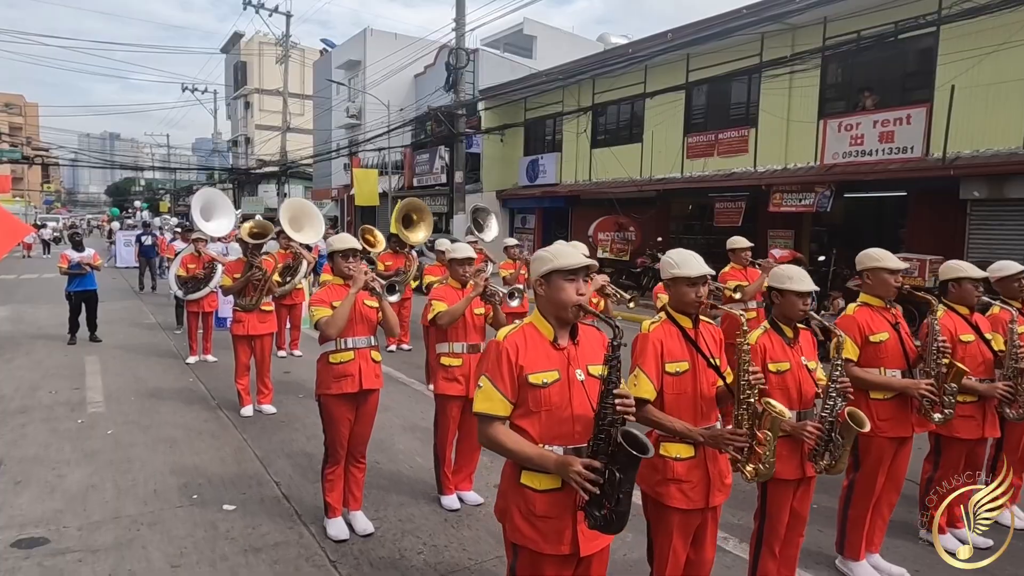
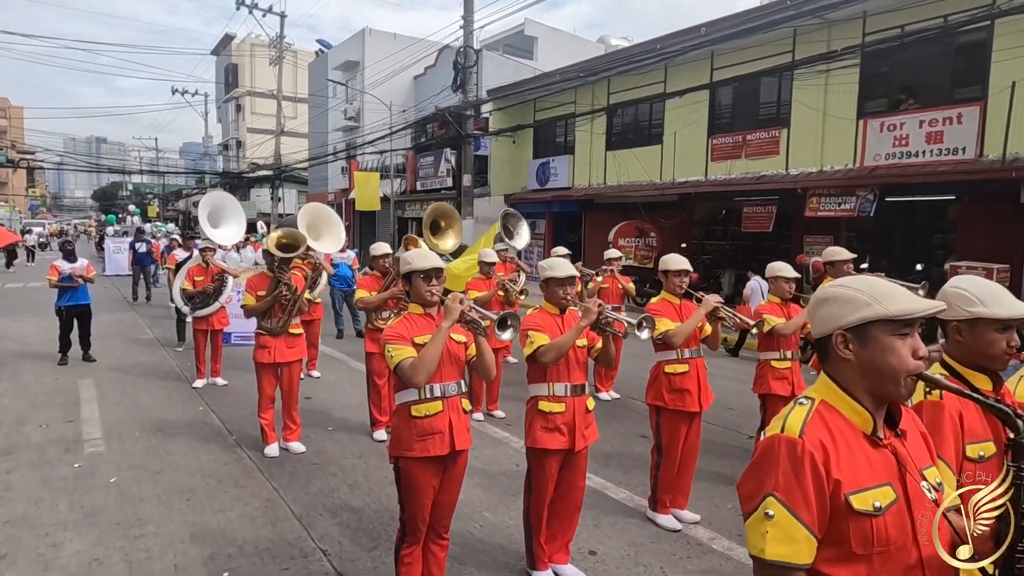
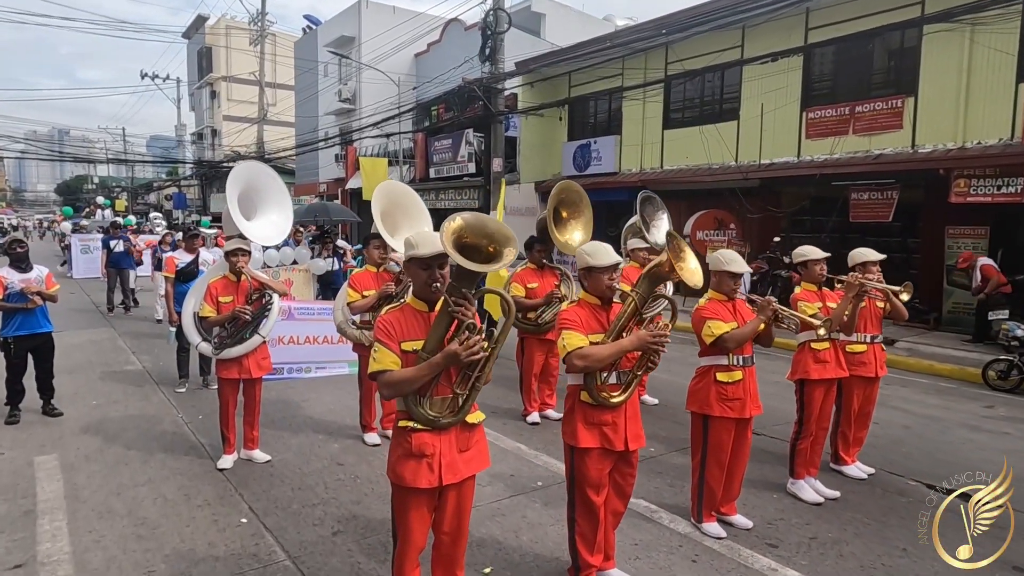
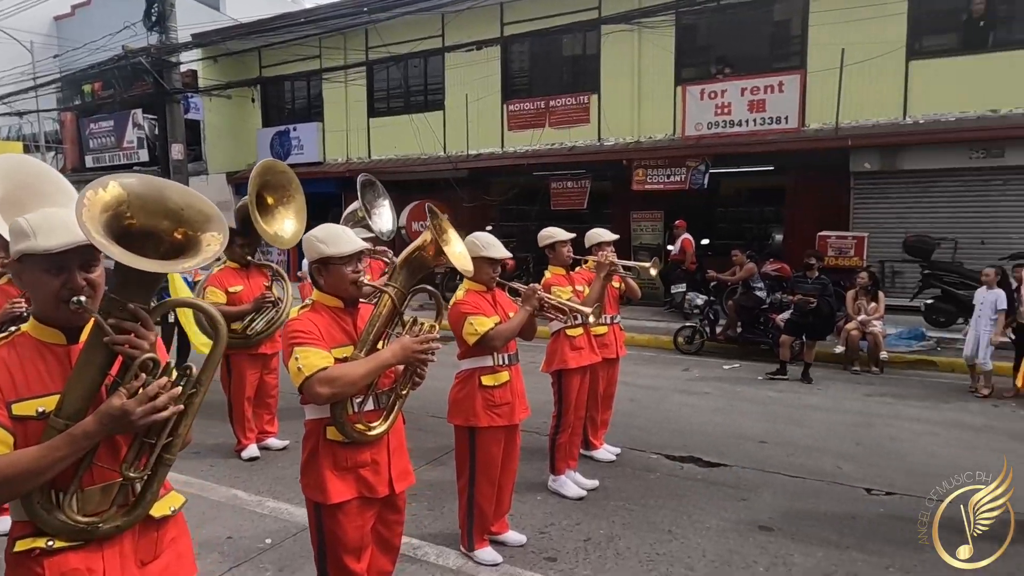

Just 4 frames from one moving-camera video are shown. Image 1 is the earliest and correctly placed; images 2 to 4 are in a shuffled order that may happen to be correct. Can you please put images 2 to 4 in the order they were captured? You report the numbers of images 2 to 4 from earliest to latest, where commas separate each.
2, 3, 4
